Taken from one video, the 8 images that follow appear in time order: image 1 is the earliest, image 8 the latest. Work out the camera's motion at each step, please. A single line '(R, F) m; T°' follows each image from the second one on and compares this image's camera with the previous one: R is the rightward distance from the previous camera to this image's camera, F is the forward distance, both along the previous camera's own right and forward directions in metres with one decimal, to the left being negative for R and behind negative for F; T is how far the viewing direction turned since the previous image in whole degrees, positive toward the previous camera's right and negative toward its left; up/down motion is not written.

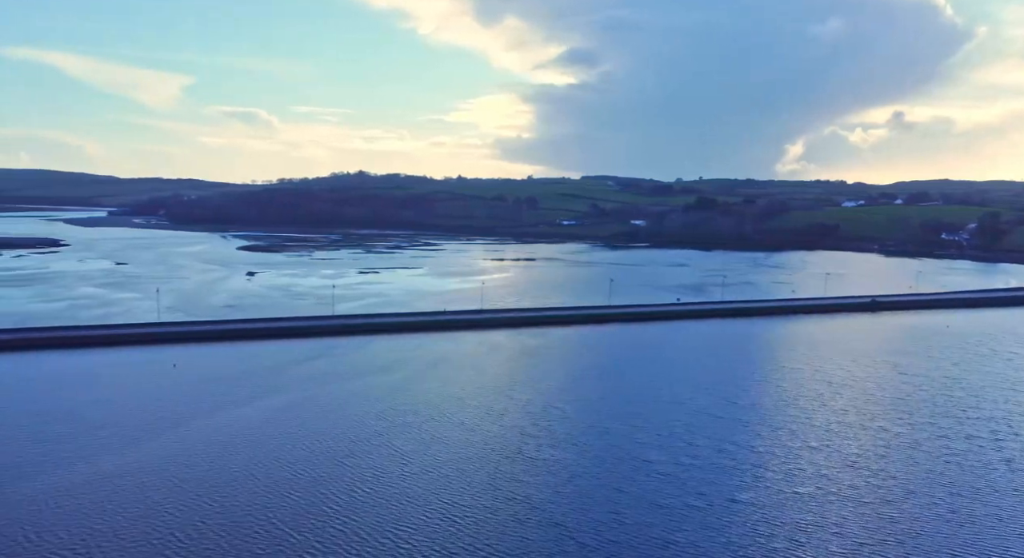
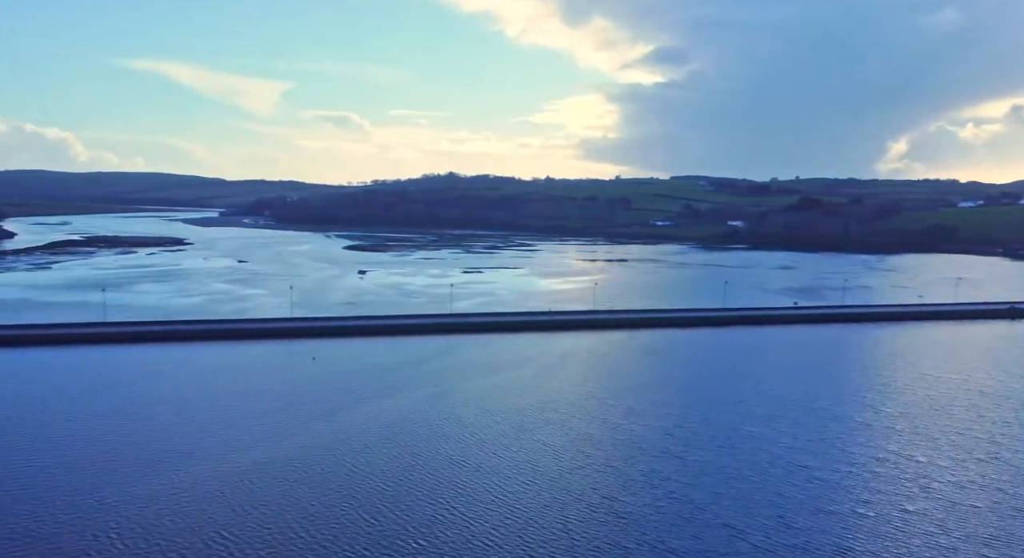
(-0.4, -0.1) m; -6°
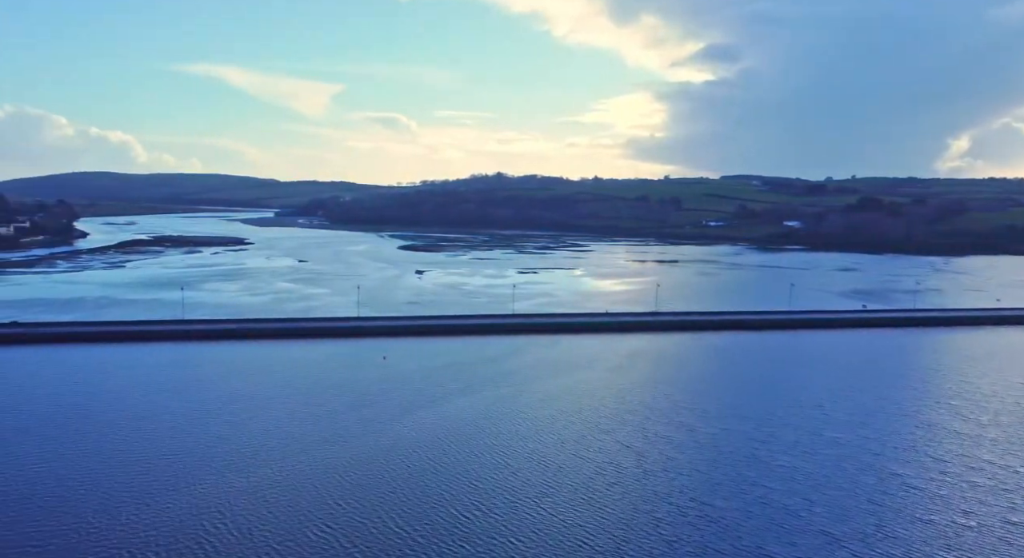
(-0.2, 0.0) m; -3°
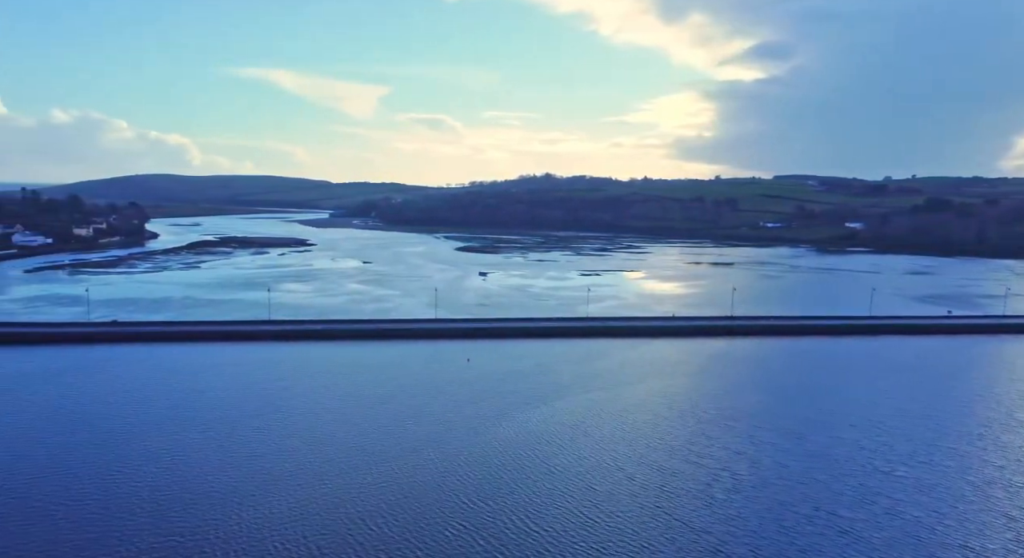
(-0.4, -0.1) m; -3°
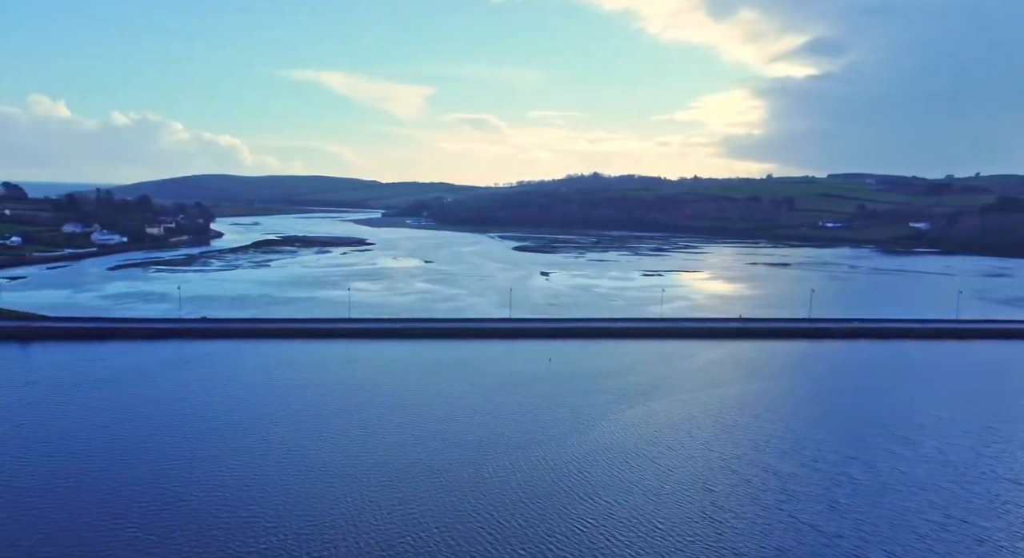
(-0.4, 0.0) m; -3°
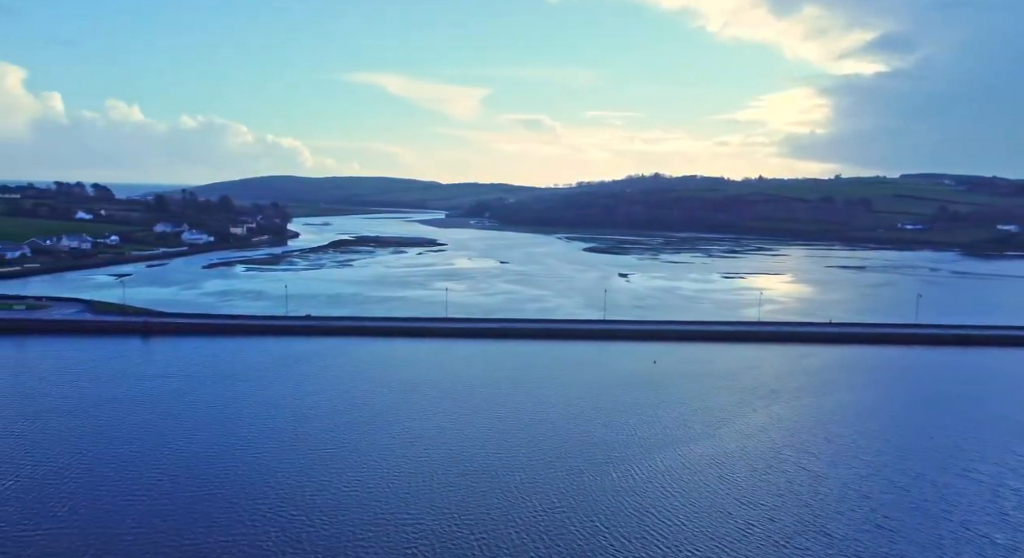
(-0.5, -0.1) m; -4°
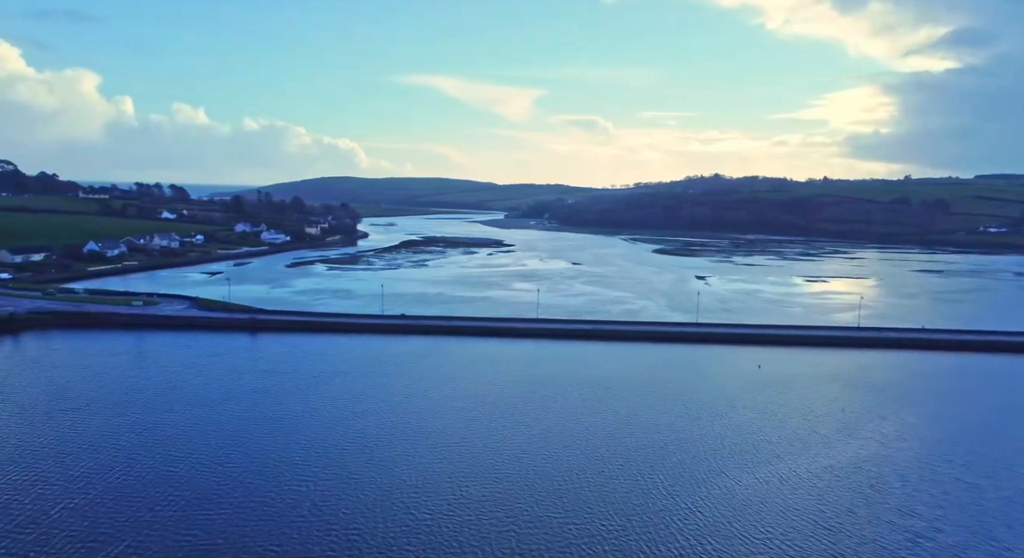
(-0.5, 0.0) m; -4°
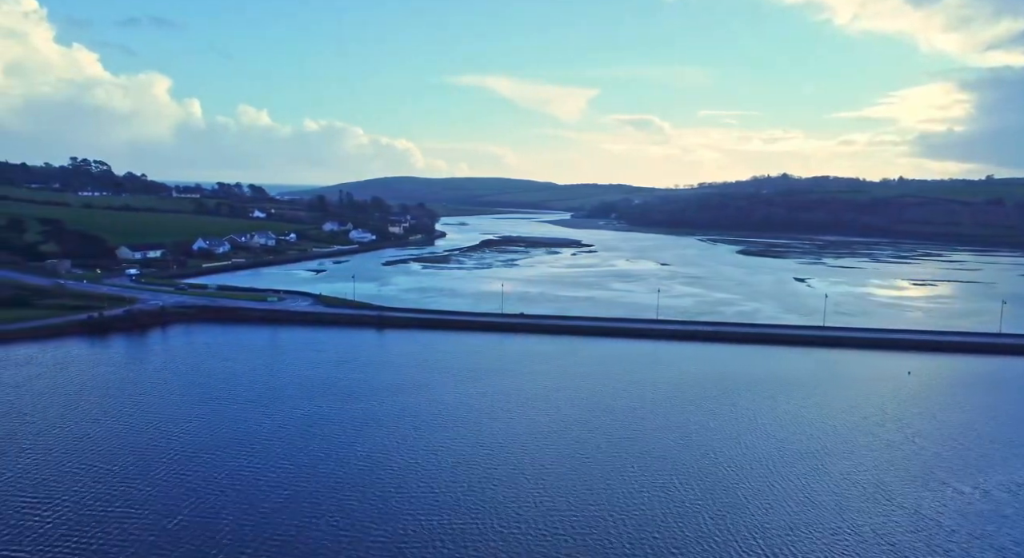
(-0.9, 0.0) m; -3°
